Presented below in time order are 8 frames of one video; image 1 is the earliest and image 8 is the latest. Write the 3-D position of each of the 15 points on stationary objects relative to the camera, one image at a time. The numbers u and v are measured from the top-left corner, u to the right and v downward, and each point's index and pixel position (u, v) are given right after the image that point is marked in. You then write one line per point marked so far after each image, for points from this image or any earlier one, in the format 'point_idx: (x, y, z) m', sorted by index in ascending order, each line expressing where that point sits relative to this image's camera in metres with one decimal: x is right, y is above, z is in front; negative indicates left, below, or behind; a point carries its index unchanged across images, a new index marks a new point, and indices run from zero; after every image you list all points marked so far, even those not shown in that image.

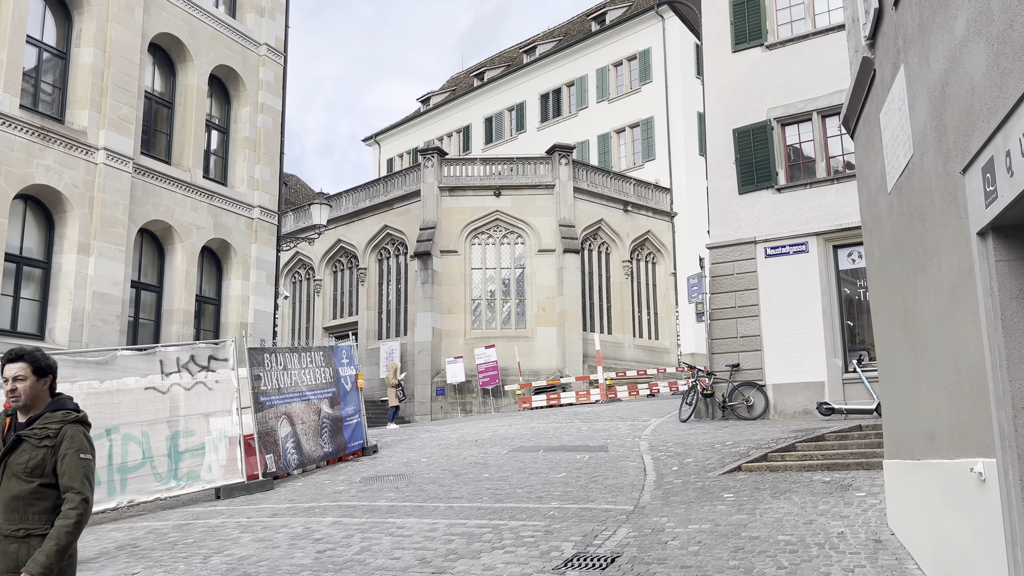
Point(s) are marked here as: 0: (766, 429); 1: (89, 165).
0: (+4.5, -2.5, +15.6) m
1: (-8.0, +2.3, +16.5) m
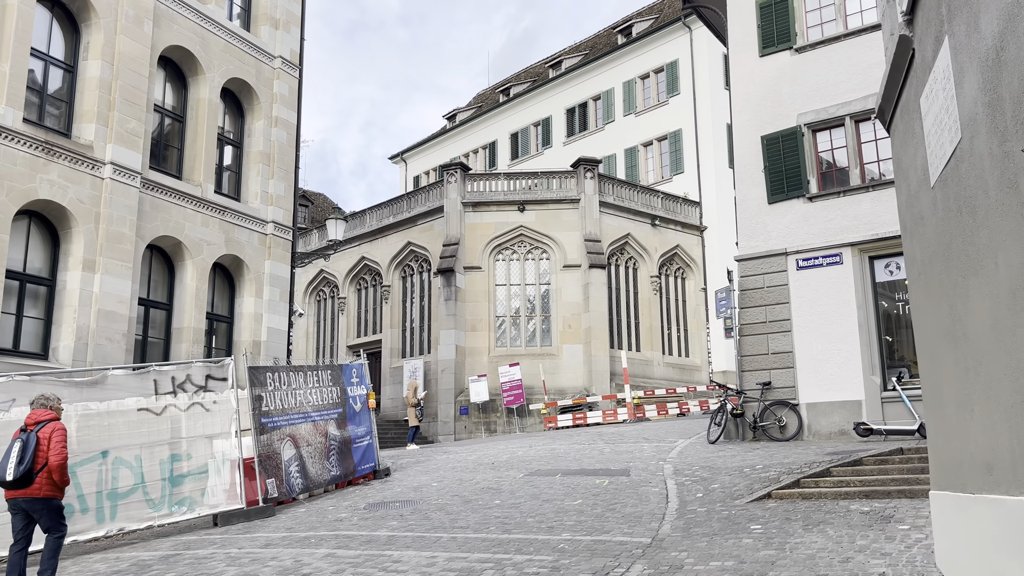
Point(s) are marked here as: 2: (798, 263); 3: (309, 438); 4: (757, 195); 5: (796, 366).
0: (+4.8, -2.7, +14.7) m
1: (-7.7, +2.0, +16.1) m
2: (+5.9, +0.5, +18.0) m
3: (-3.2, -2.4, +13.8) m
4: (+5.3, +2.0, +18.8) m
5: (+5.7, -1.6, +17.6) m
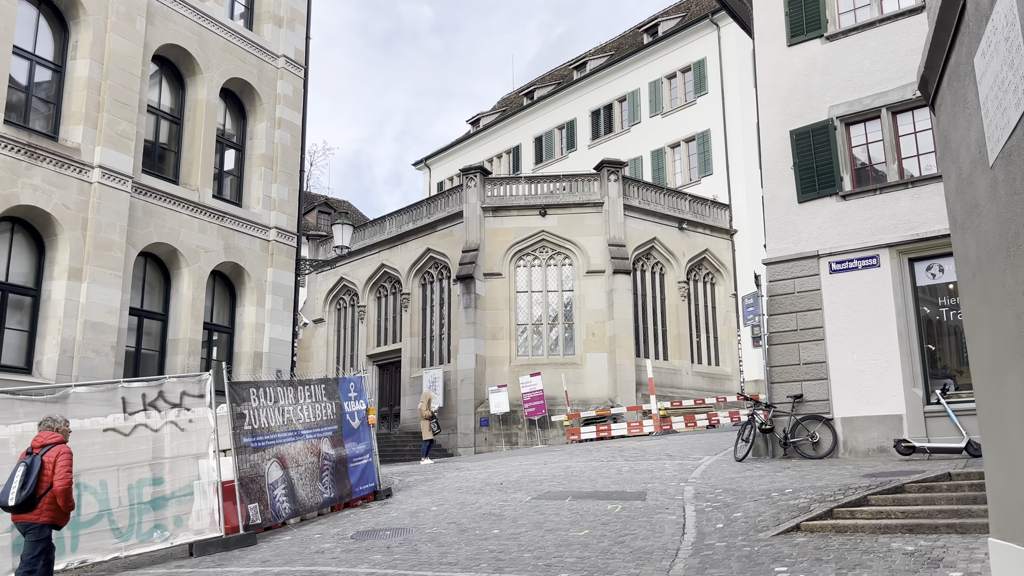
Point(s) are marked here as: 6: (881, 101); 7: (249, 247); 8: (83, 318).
0: (+4.9, -2.8, +13.4) m
1: (-7.6, +1.8, +15.4) m
2: (+6.1, +0.4, +16.7) m
3: (-3.1, -2.5, +12.8) m
4: (+5.5, +1.9, +17.5) m
5: (+5.9, -1.7, +16.3) m
6: (+7.0, +3.6, +16.6) m
7: (-5.7, +0.9, +18.8) m
8: (-7.3, -0.5, +14.9) m
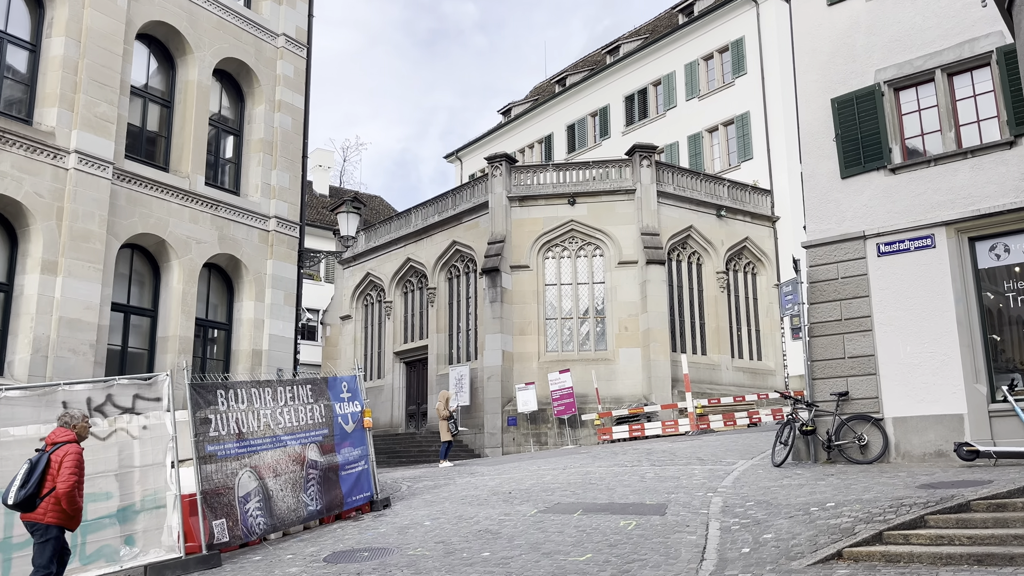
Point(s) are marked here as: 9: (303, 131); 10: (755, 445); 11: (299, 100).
0: (+5.0, -2.6, +11.7) m
1: (-7.4, +1.9, +14.3) m
2: (+6.3, +0.7, +14.9) m
3: (-3.1, -2.4, +11.5) m
4: (+5.7, +2.2, +15.8) m
5: (+6.1, -1.4, +14.6) m
6: (+7.1, +3.8, +14.8) m
7: (-5.4, +1.0, +17.6) m
8: (-7.2, -0.4, +13.9) m
9: (-4.6, +3.5, +19.3) m
10: (+5.2, -3.4, +18.8) m
11: (-4.7, +4.1, +19.2) m
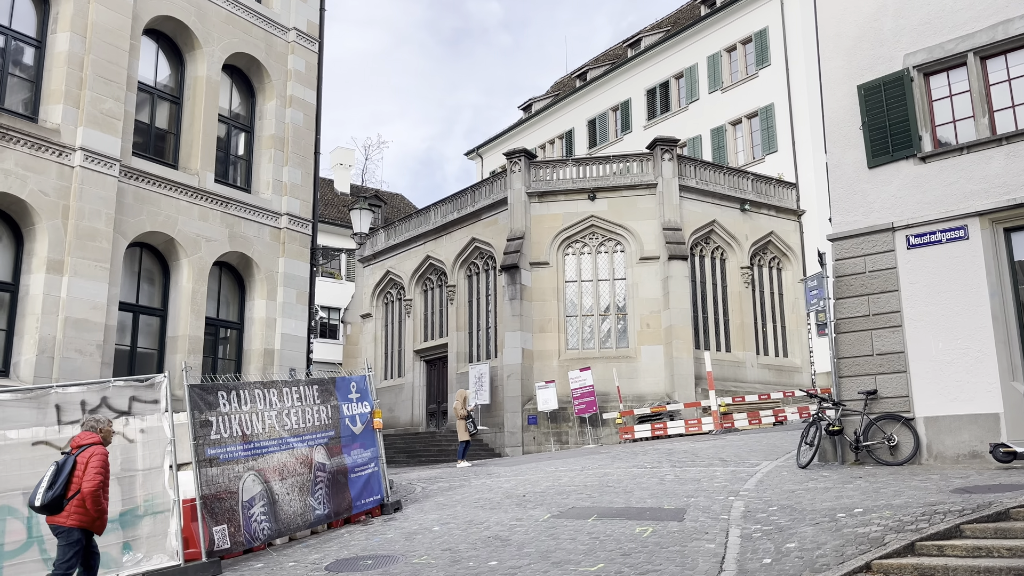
0: (+5.1, -2.5, +11.1) m
1: (-7.2, +1.9, +14.1) m
2: (+6.5, +0.8, +14.3) m
3: (-2.9, -2.3, +11.2) m
4: (+5.9, +2.2, +15.2) m
5: (+6.3, -1.3, +14.0) m
6: (+7.3, +3.9, +14.2) m
7: (-5.1, +1.0, +17.3) m
8: (-7.0, -0.4, +13.6) m
9: (-4.3, +3.5, +19.0) m
10: (+5.6, -3.3, +18.2) m
11: (-4.3, +4.2, +18.9) m
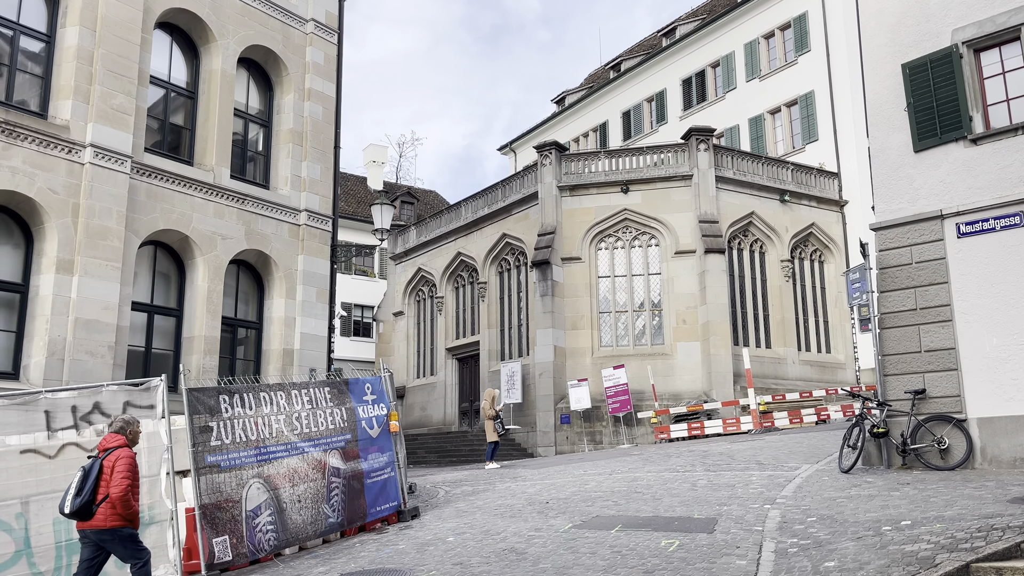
0: (+5.4, -2.4, +10.3) m
1: (-6.9, +1.9, +13.7) m
2: (+6.8, +0.9, +13.4) m
3: (-2.7, -2.3, +10.7) m
4: (+6.3, +2.4, +14.3) m
5: (+6.7, -1.2, +13.0) m
6: (+7.6, +4.1, +13.2) m
7: (-4.6, +1.1, +16.9) m
8: (-6.7, -0.4, +13.3) m
9: (-3.7, +3.6, +18.5) m
10: (+6.1, -3.1, +17.3) m
11: (-3.8, +4.2, +18.4) m
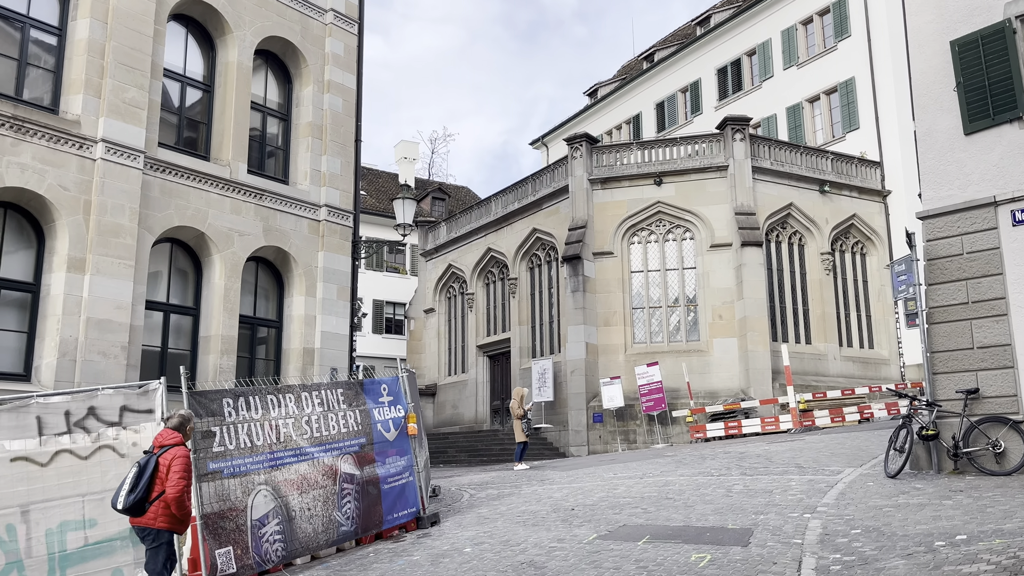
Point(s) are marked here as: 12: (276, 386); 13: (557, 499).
0: (+5.6, -2.3, +9.4) m
1: (-6.6, +1.9, +13.4) m
2: (+7.1, +1.0, +12.4) m
3: (-2.5, -2.3, +10.2) m
4: (+6.6, +2.5, +13.4) m
5: (+7.0, -1.1, +12.1) m
6: (+7.9, +4.2, +12.2) m
7: (-4.1, +1.1, +16.4) m
8: (-6.3, -0.4, +13.0) m
9: (-3.2, +3.6, +18.1) m
10: (+6.6, -3.0, +16.4) m
11: (-3.3, +4.3, +17.9) m
12: (-2.7, -1.1, +10.1) m
13: (+0.7, -3.2, +13.1) m
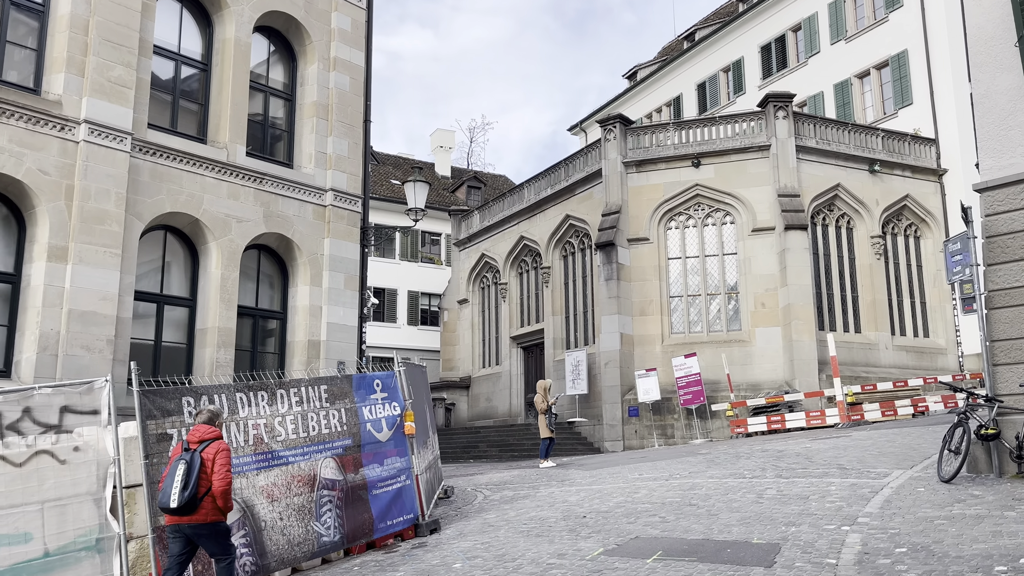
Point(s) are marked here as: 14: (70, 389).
0: (+5.5, -2.1, +8.1) m
1: (-6.4, +2.1, +12.6) m
2: (+7.2, +1.3, +10.9) m
3: (-2.5, -2.1, +9.3) m
4: (+6.7, +2.8, +11.9) m
5: (+7.1, -0.8, +10.7) m
6: (+7.9, +4.5, +10.6) m
7: (-3.8, +1.3, +15.5) m
8: (-6.2, -0.3, +12.2) m
9: (-2.9, +3.8, +17.1) m
10: (+7.0, -2.7, +15.0) m
11: (-3.0, +4.5, +16.9) m
12: (-2.8, -1.0, +9.2) m
13: (+0.8, -2.9, +11.9) m
14: (-3.9, -0.9, +7.8) m
